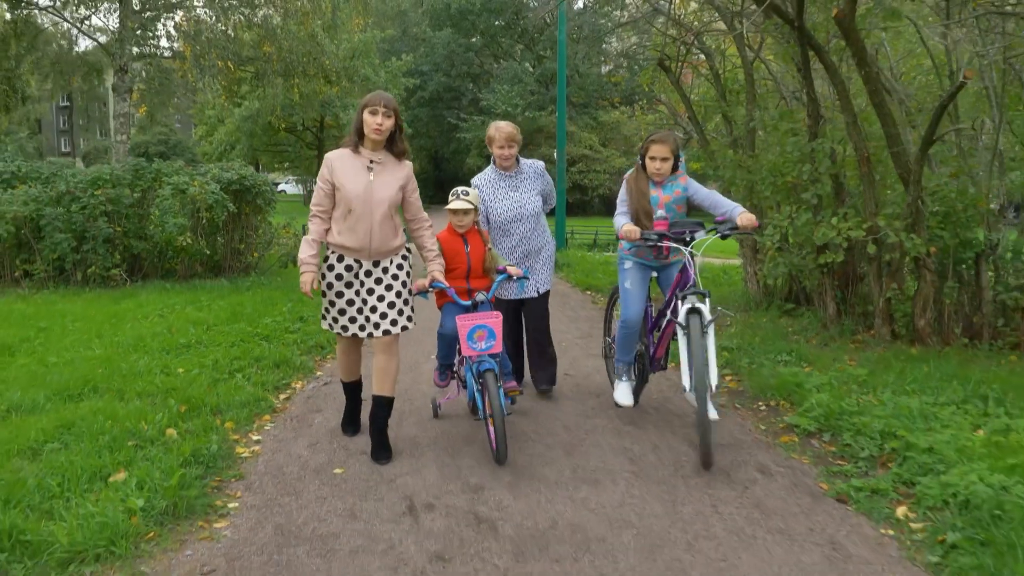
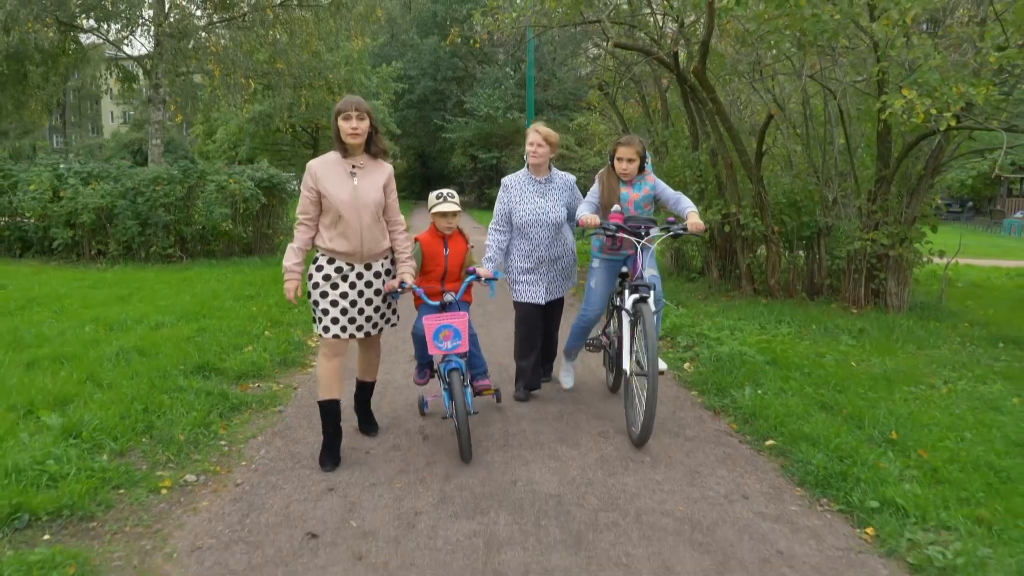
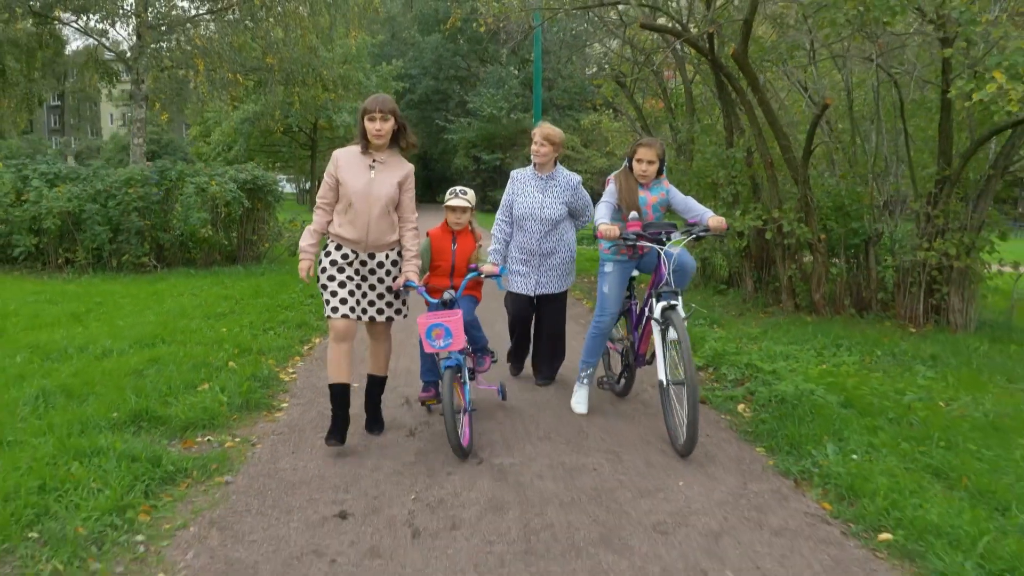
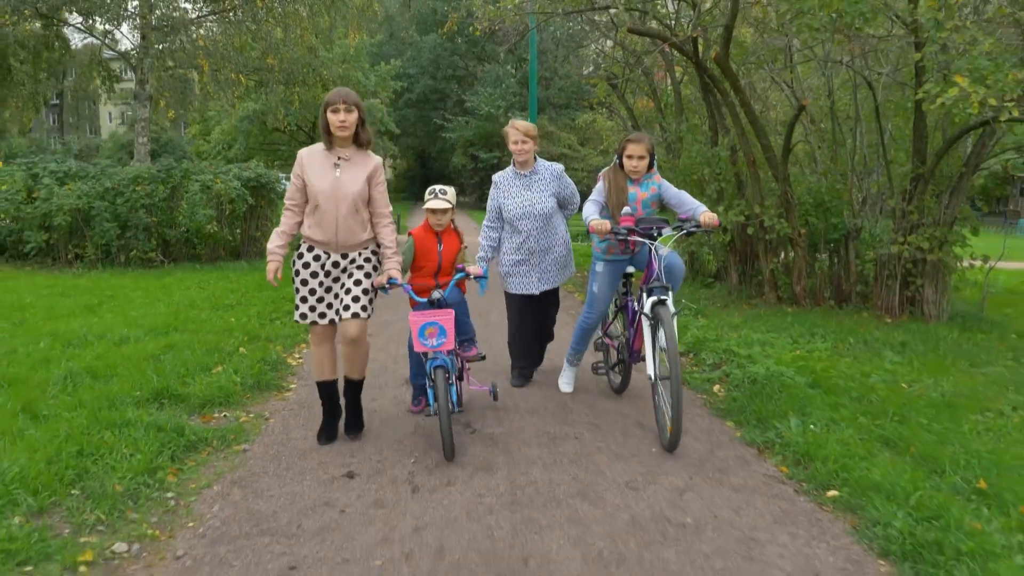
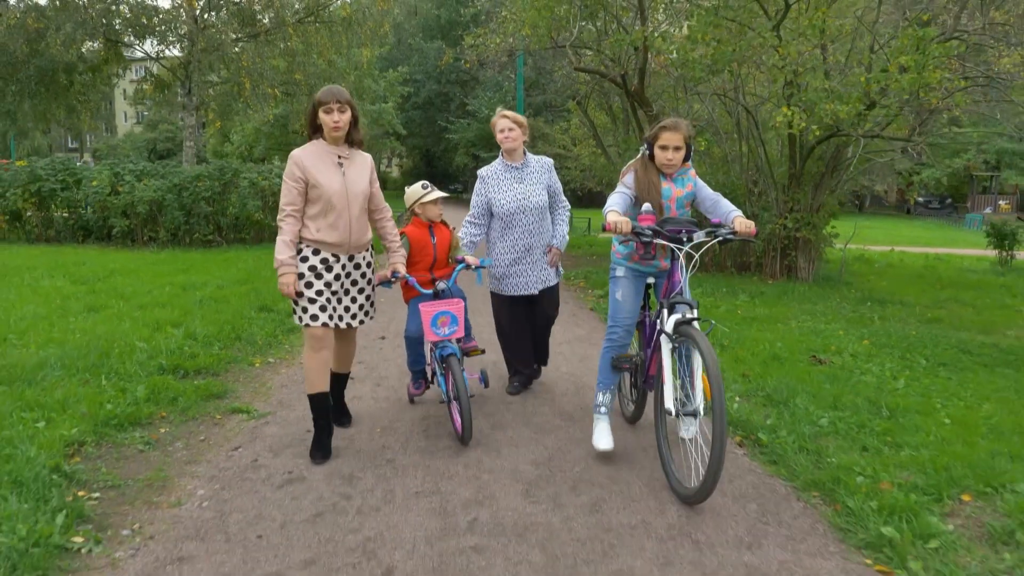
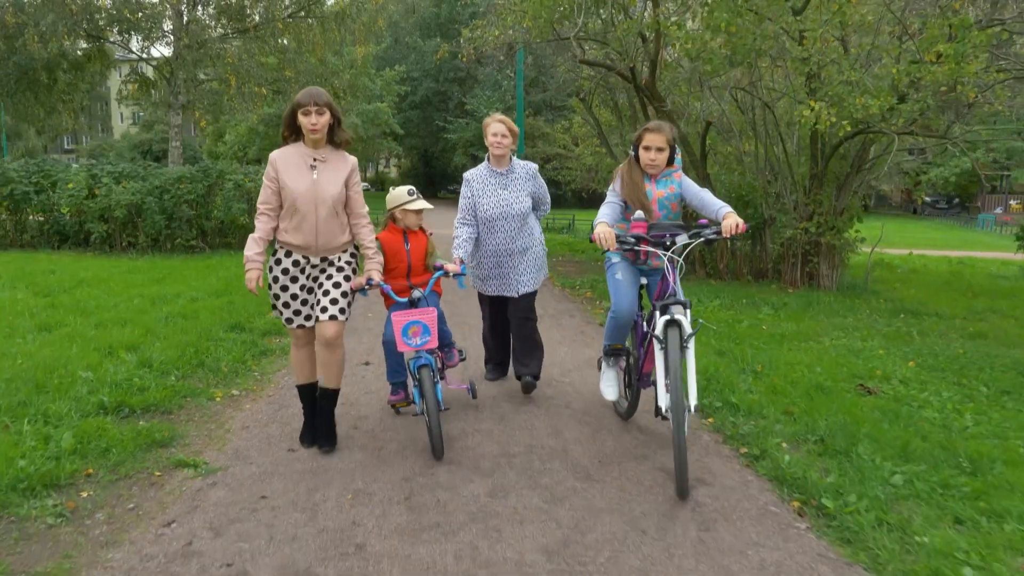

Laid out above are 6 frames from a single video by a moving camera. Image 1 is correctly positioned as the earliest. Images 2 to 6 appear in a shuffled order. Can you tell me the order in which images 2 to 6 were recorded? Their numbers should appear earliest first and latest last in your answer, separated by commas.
3, 4, 2, 6, 5
